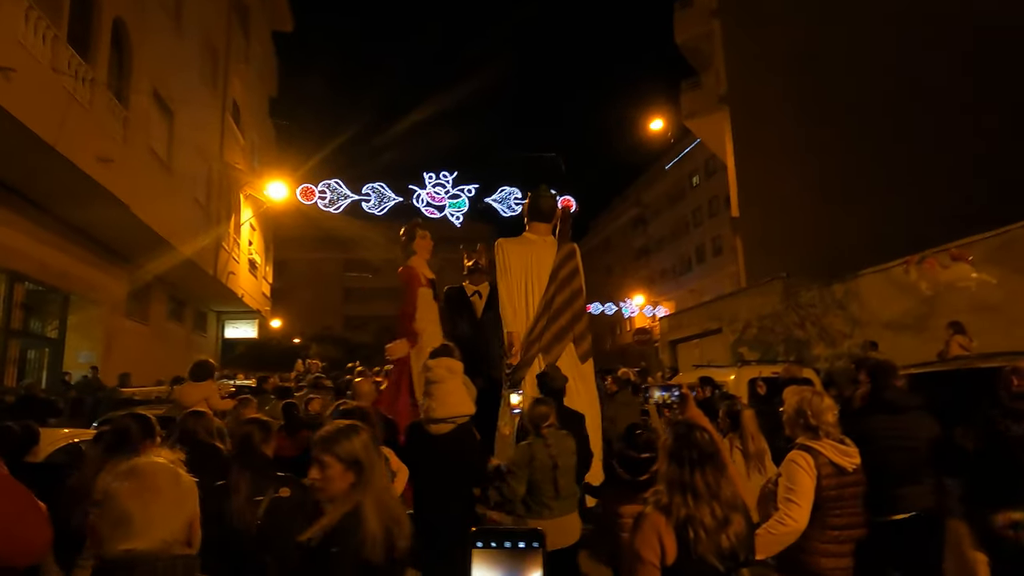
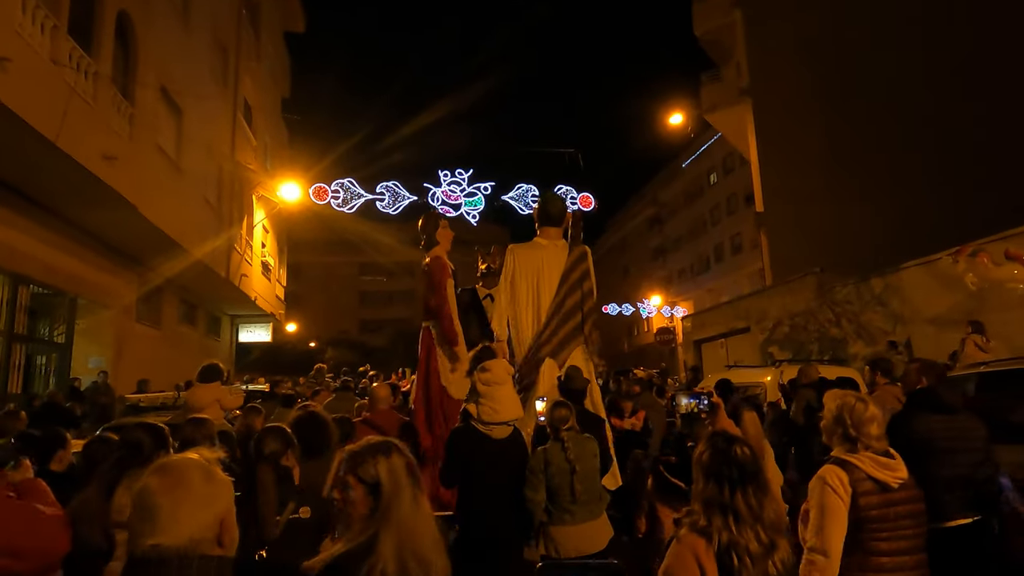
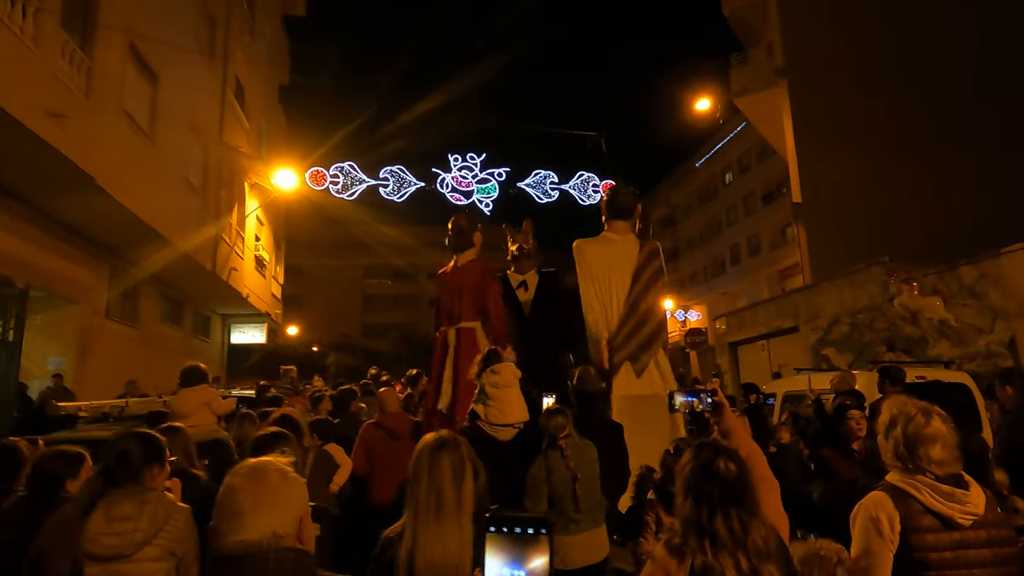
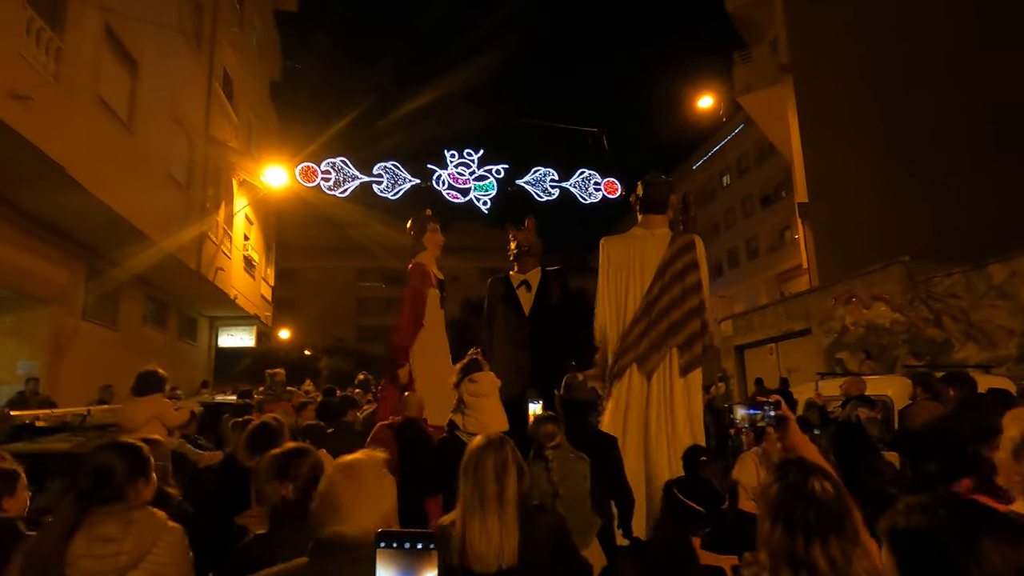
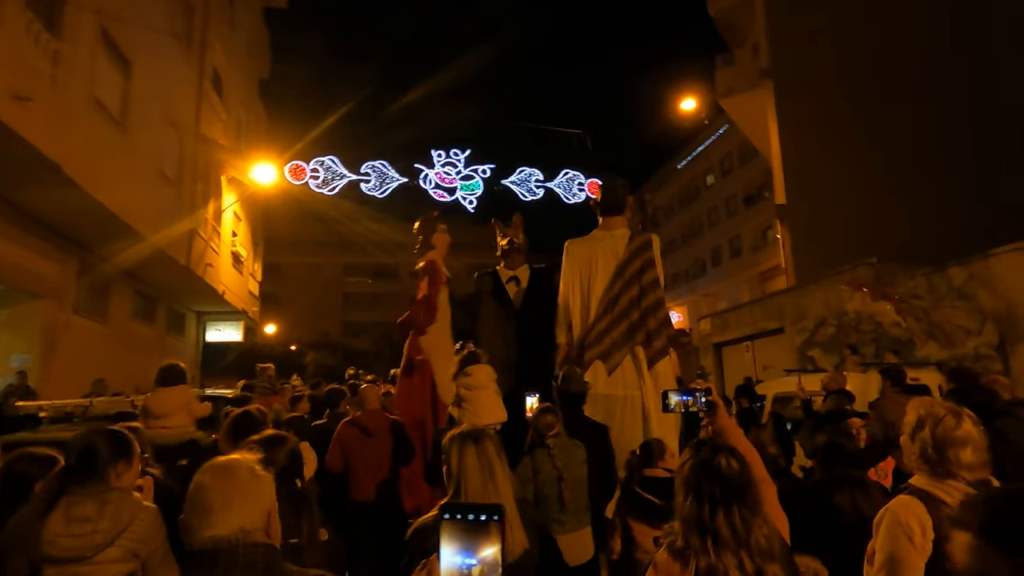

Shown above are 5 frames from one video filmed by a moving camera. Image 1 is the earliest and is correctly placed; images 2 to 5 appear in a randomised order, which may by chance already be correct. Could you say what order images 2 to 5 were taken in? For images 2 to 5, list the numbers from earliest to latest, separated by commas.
2, 3, 5, 4
